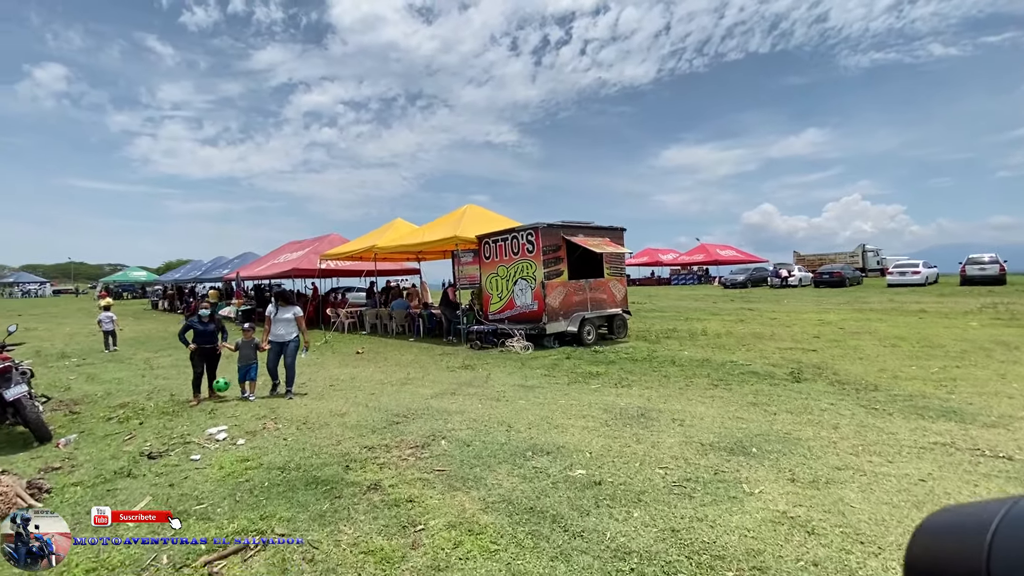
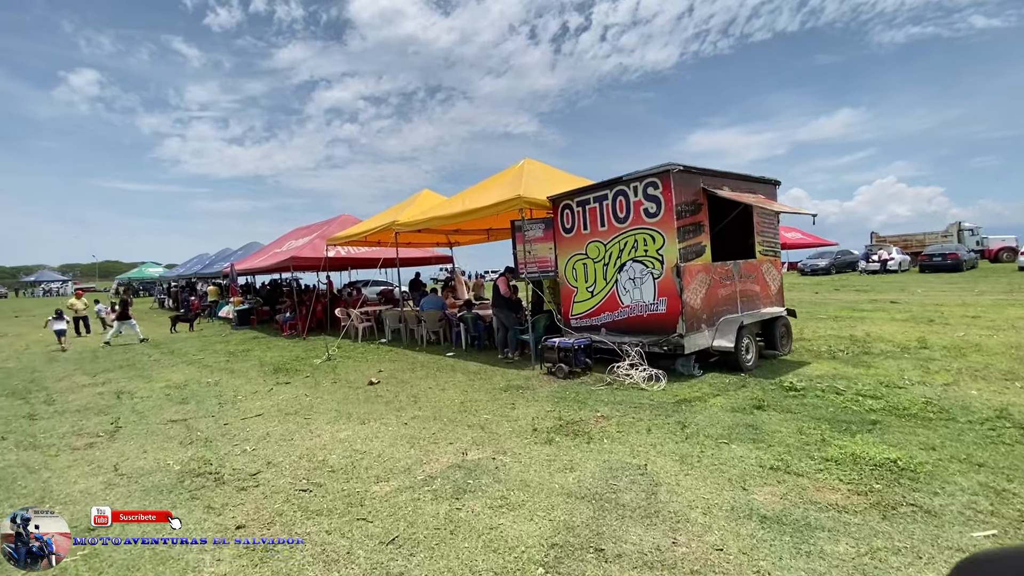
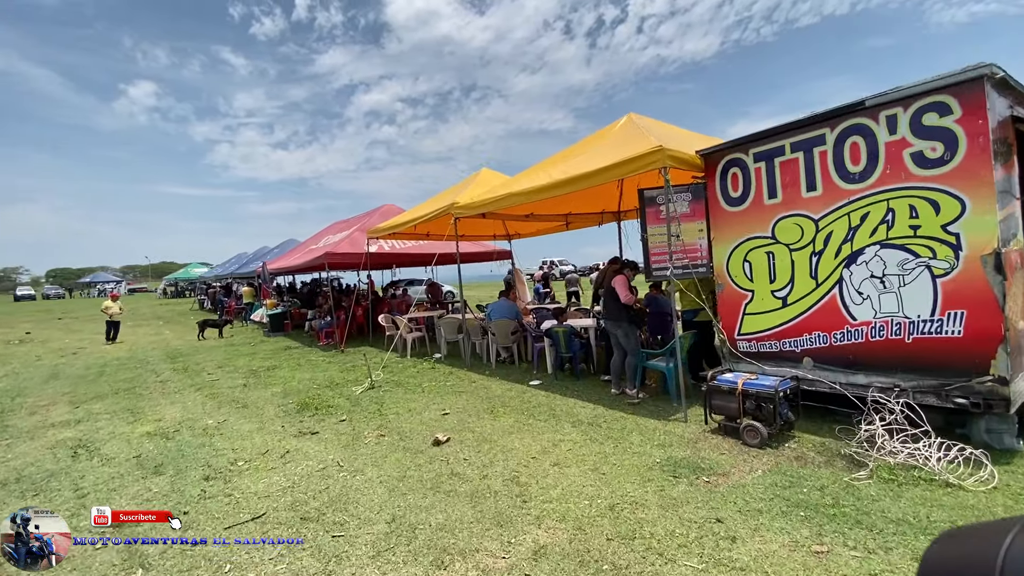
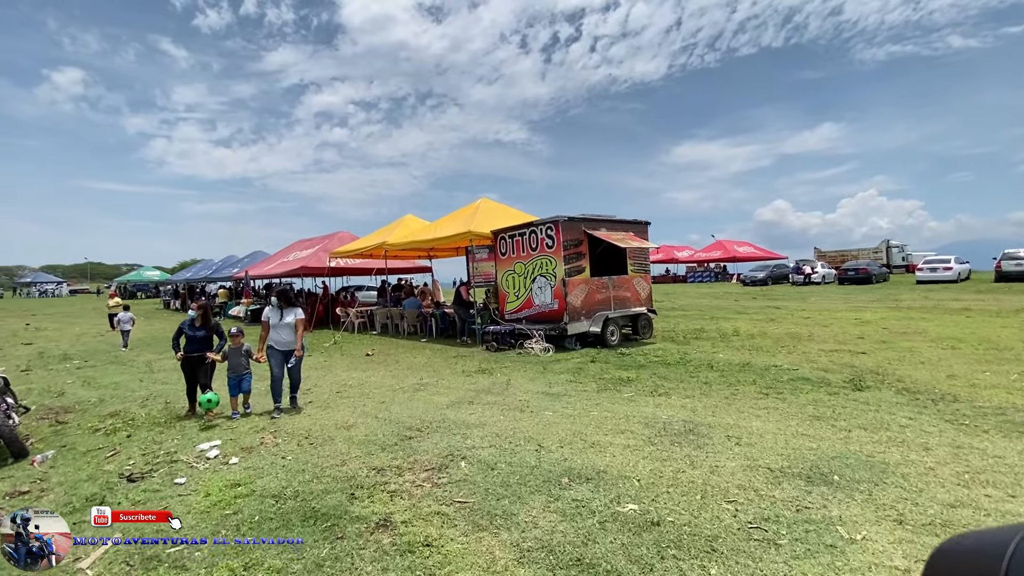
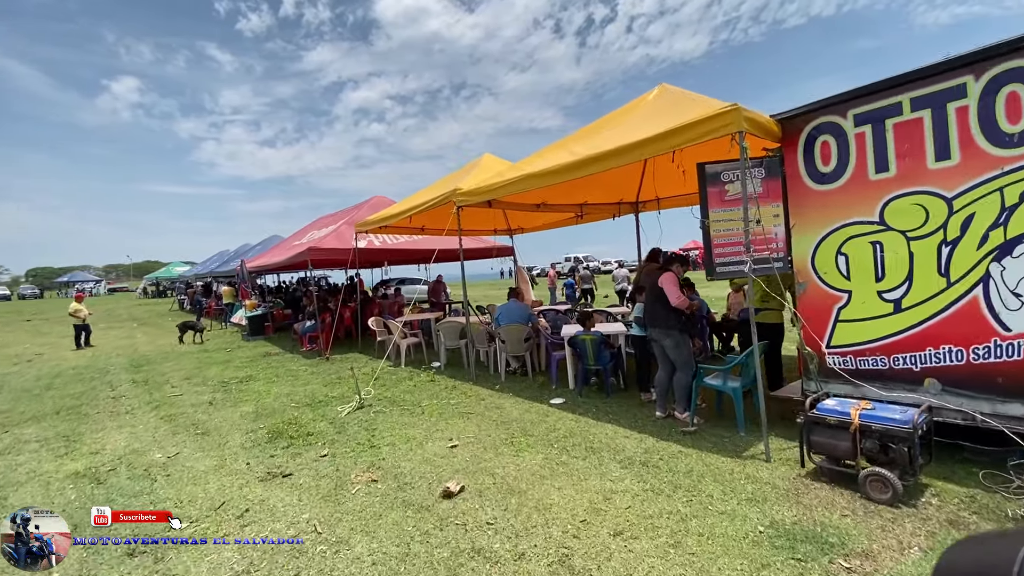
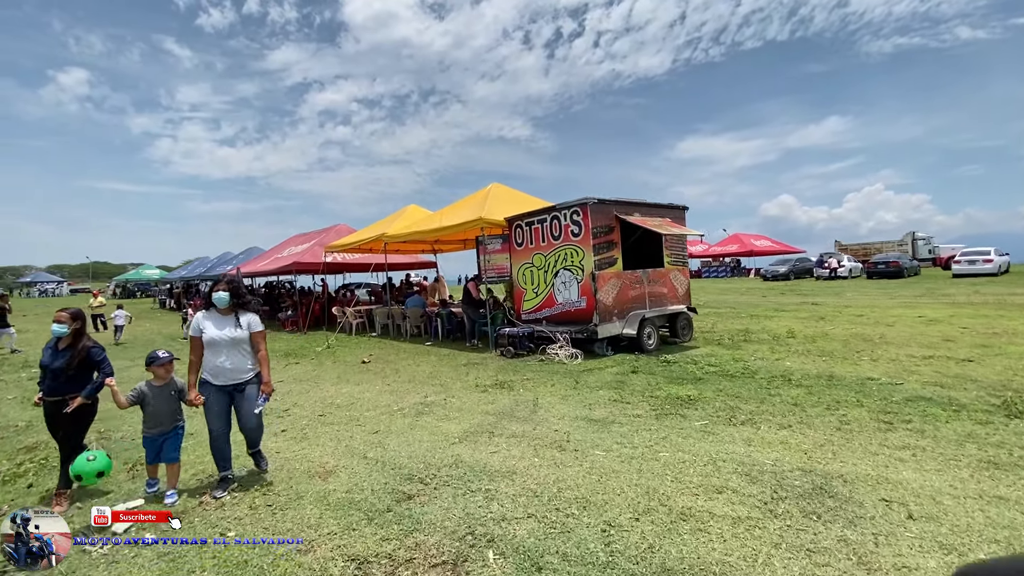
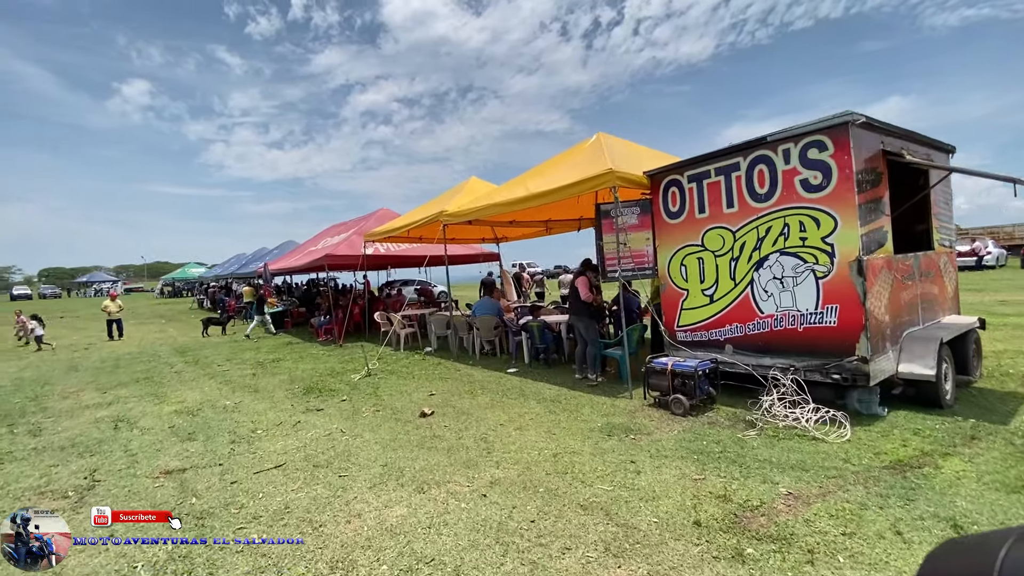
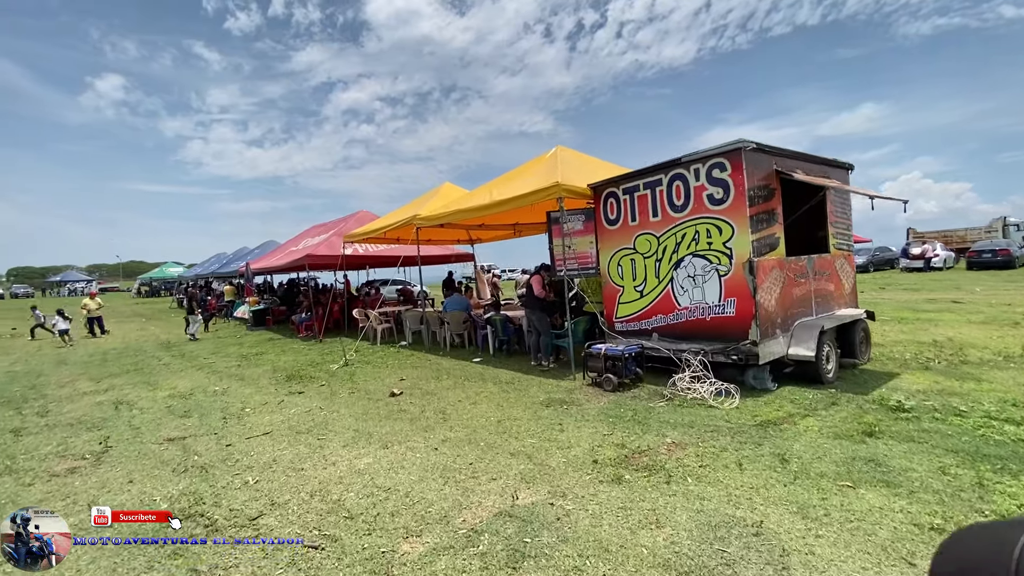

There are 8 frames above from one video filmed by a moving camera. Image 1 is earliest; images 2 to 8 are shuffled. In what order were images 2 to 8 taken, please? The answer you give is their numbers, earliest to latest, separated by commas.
4, 6, 2, 8, 7, 3, 5
